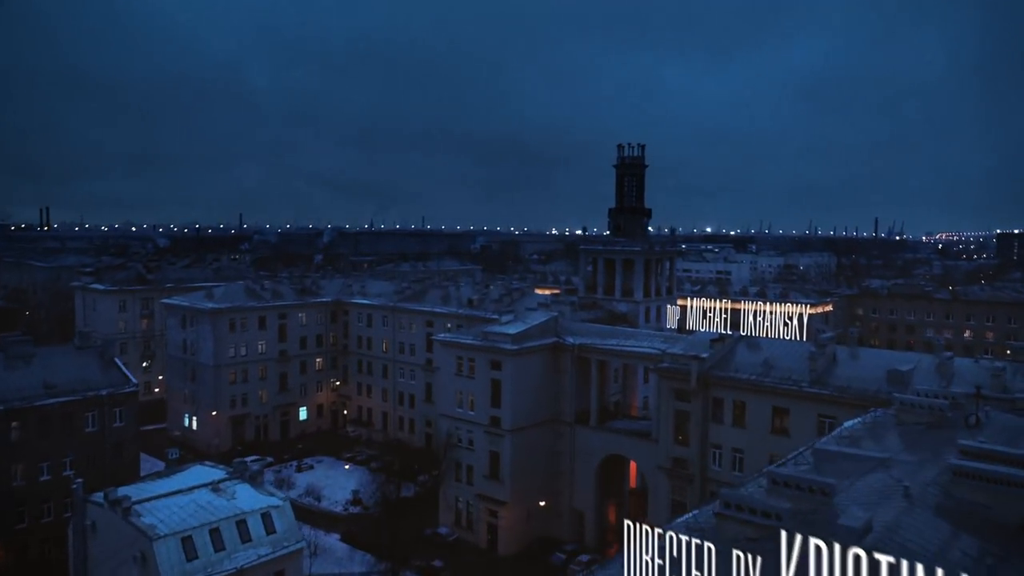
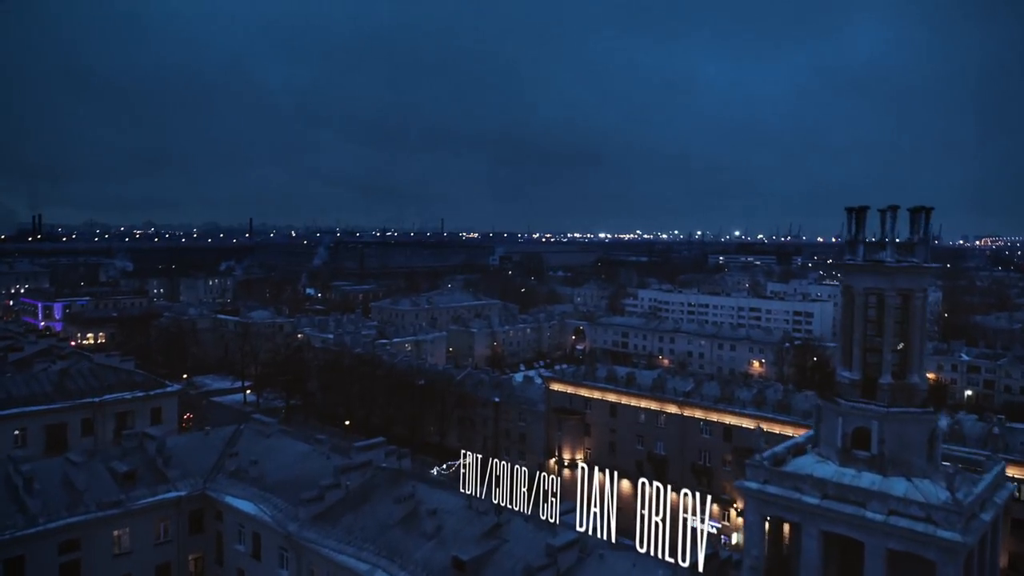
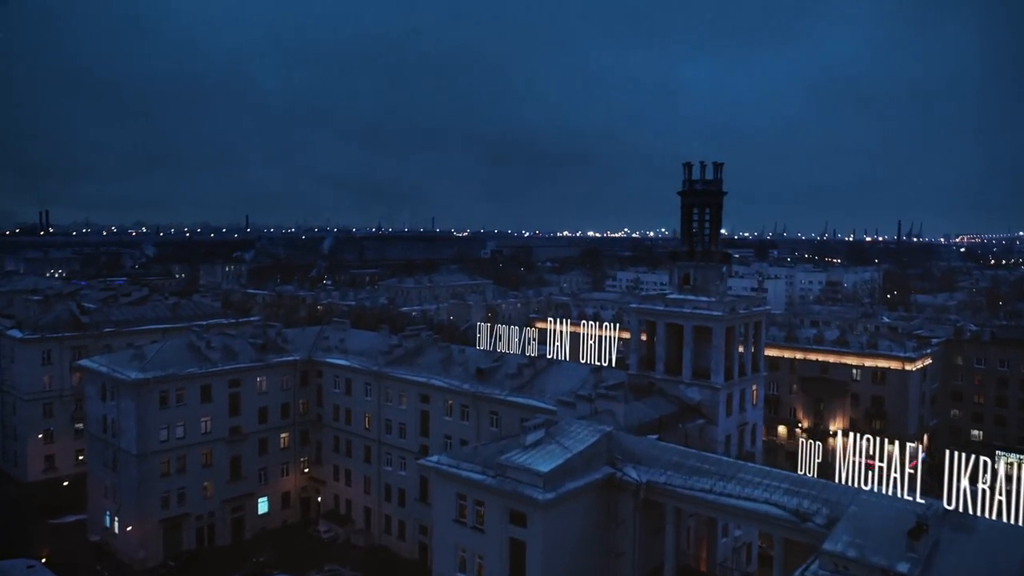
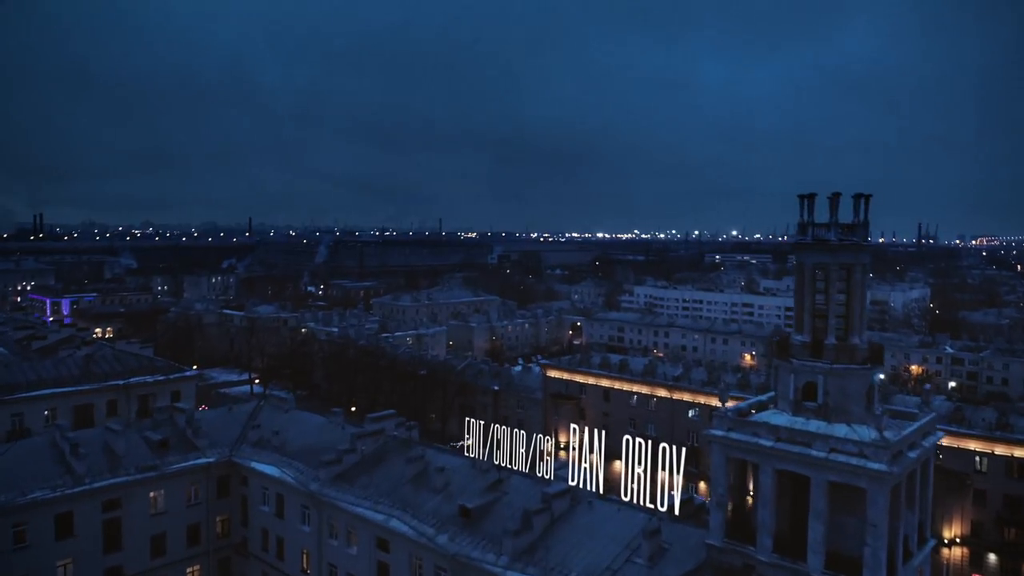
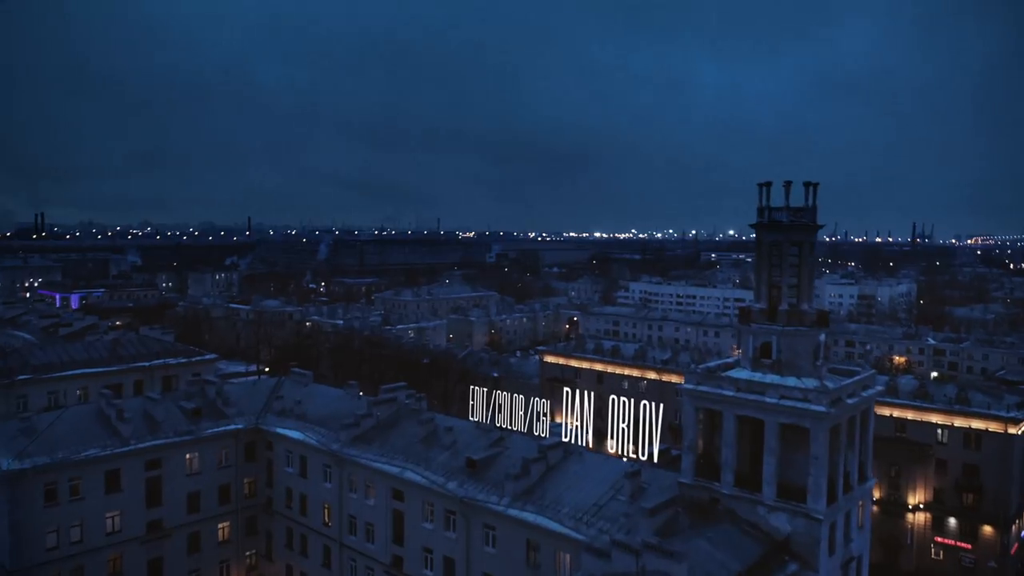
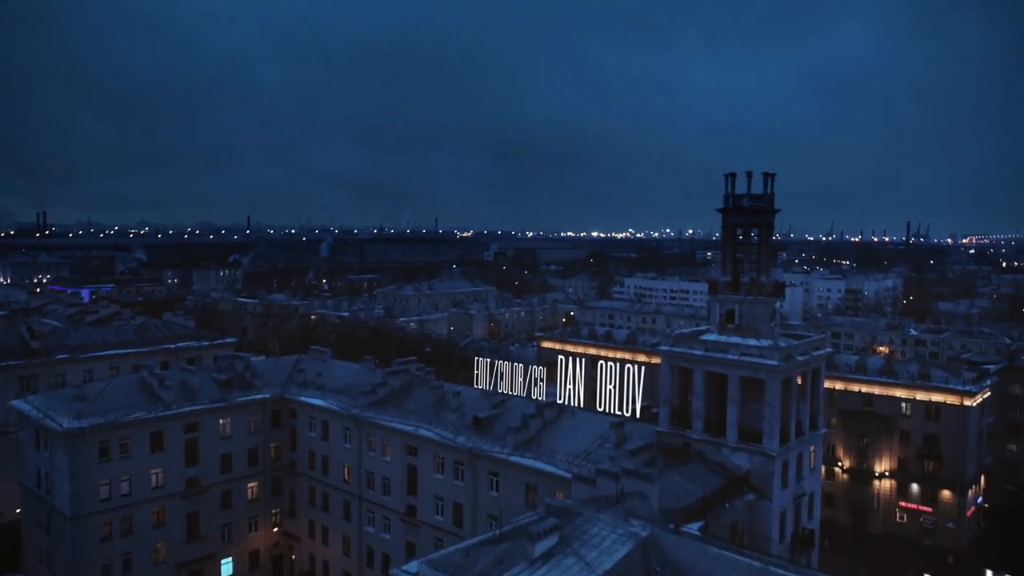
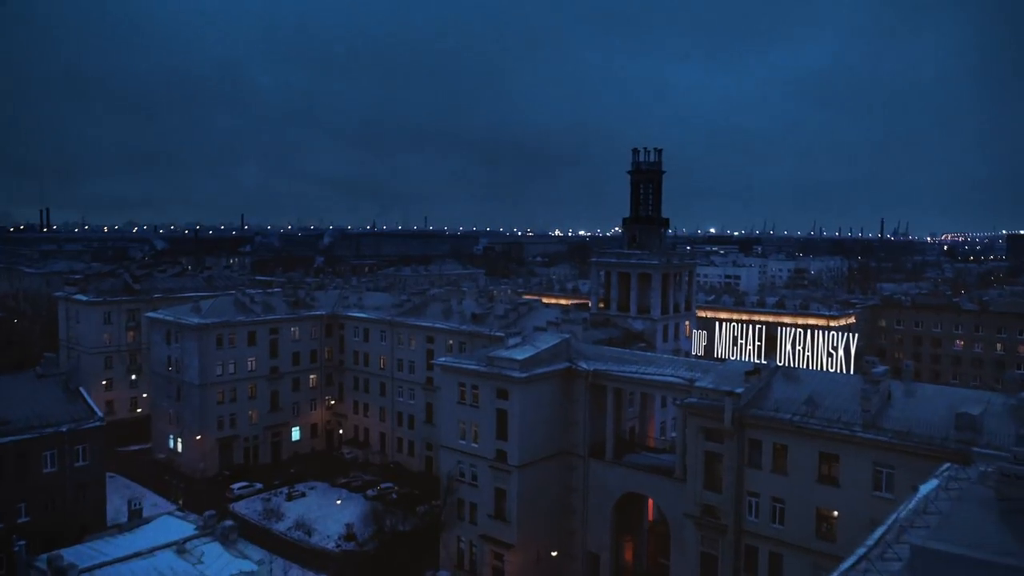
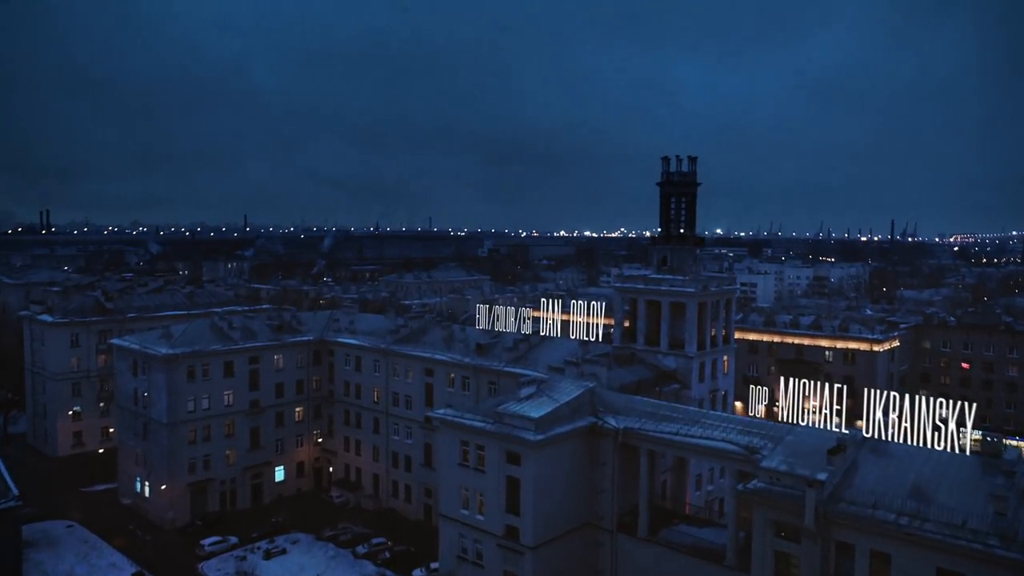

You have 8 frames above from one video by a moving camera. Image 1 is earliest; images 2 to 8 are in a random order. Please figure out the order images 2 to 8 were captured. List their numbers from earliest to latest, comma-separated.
7, 8, 3, 6, 5, 4, 2
